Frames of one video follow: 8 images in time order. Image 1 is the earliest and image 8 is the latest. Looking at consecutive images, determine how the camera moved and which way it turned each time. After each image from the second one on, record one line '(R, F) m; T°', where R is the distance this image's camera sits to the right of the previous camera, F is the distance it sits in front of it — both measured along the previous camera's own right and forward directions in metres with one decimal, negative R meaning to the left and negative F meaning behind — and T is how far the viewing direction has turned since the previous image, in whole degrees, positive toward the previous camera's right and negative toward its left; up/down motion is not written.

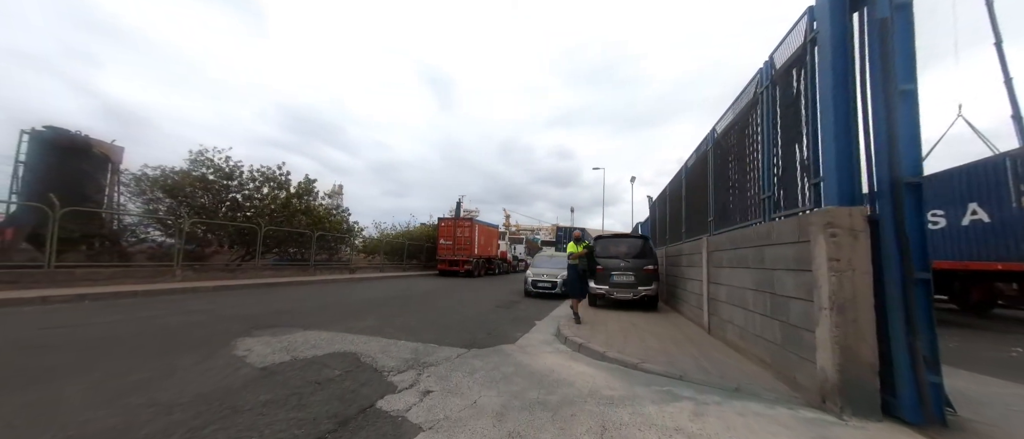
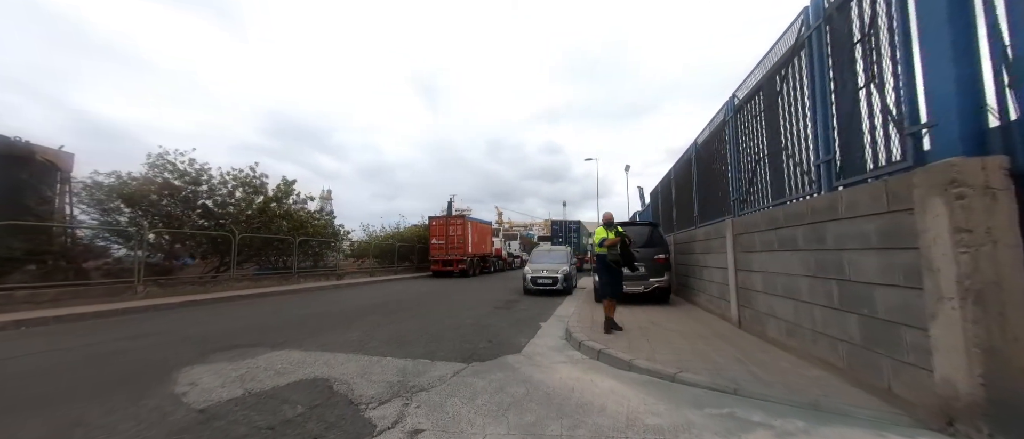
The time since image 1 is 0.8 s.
(-0.1, +0.8) m; +1°
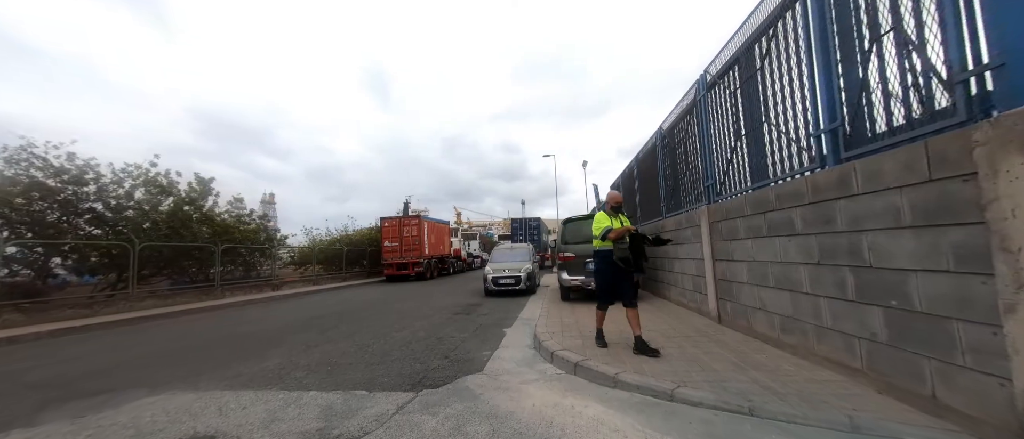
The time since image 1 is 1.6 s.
(0.0, +0.8) m; +7°
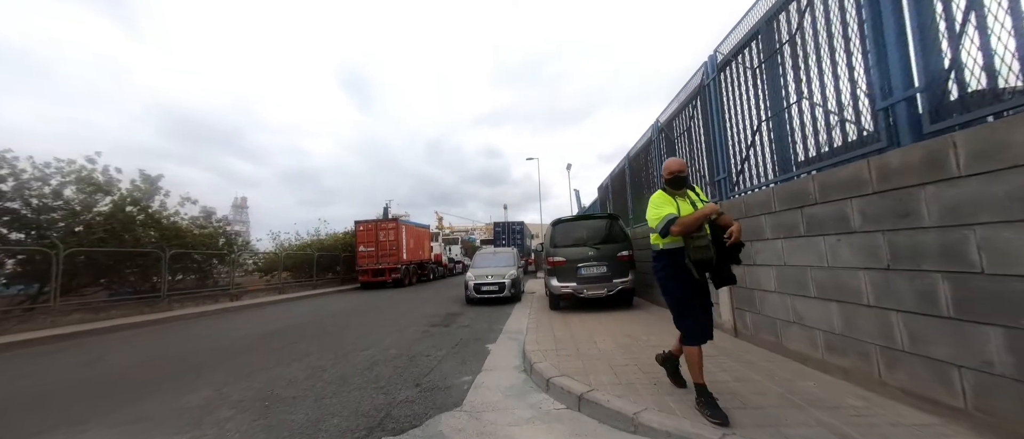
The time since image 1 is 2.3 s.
(0.0, +0.8) m; +3°
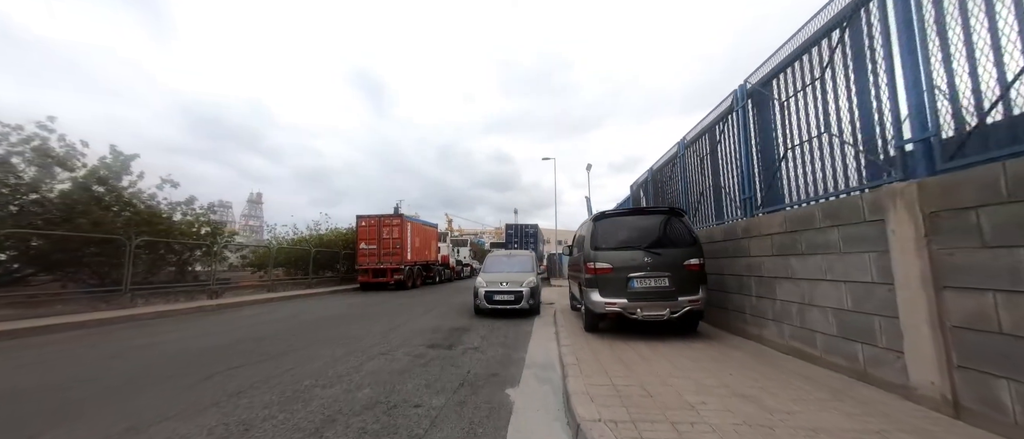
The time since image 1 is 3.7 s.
(-0.3, +1.8) m; -2°
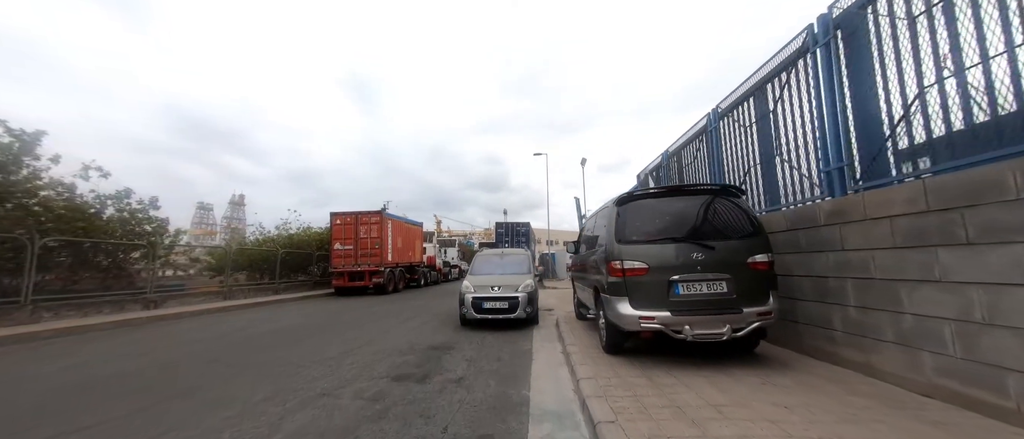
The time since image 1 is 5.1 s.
(-0.1, +1.5) m; +2°
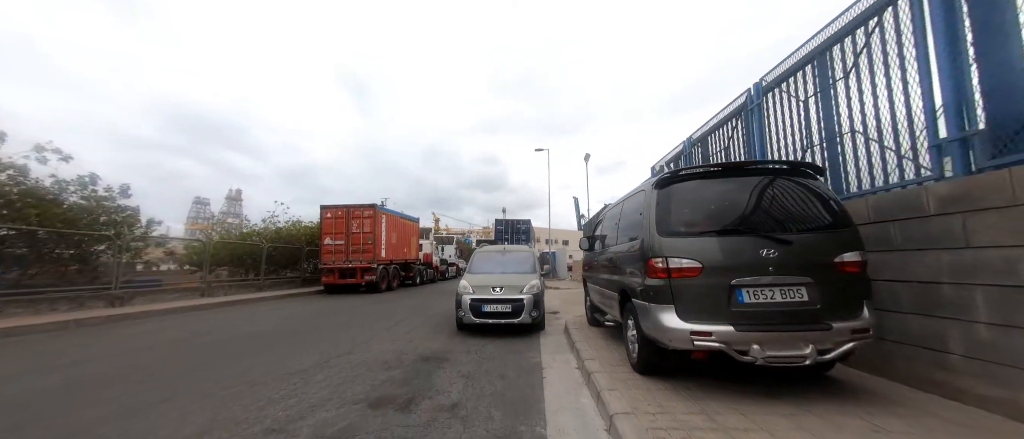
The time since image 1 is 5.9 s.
(-0.1, +0.9) m; 0°
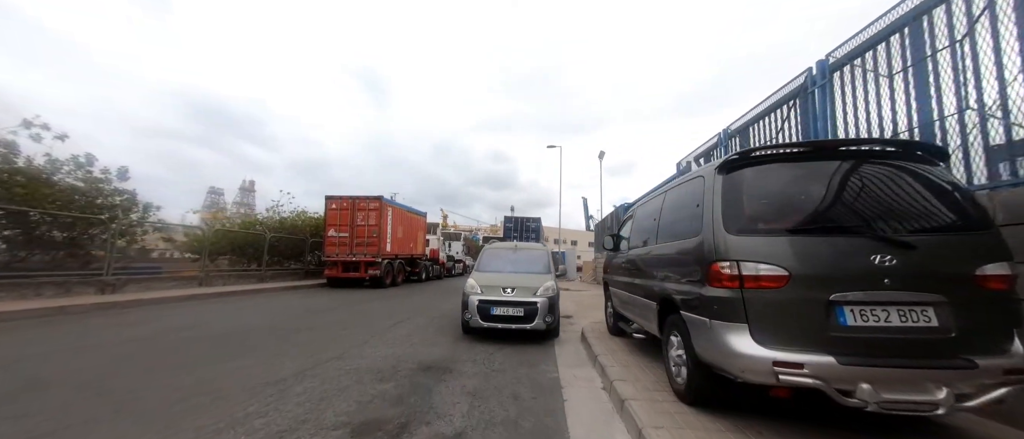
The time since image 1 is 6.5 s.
(-0.1, +0.7) m; -1°
